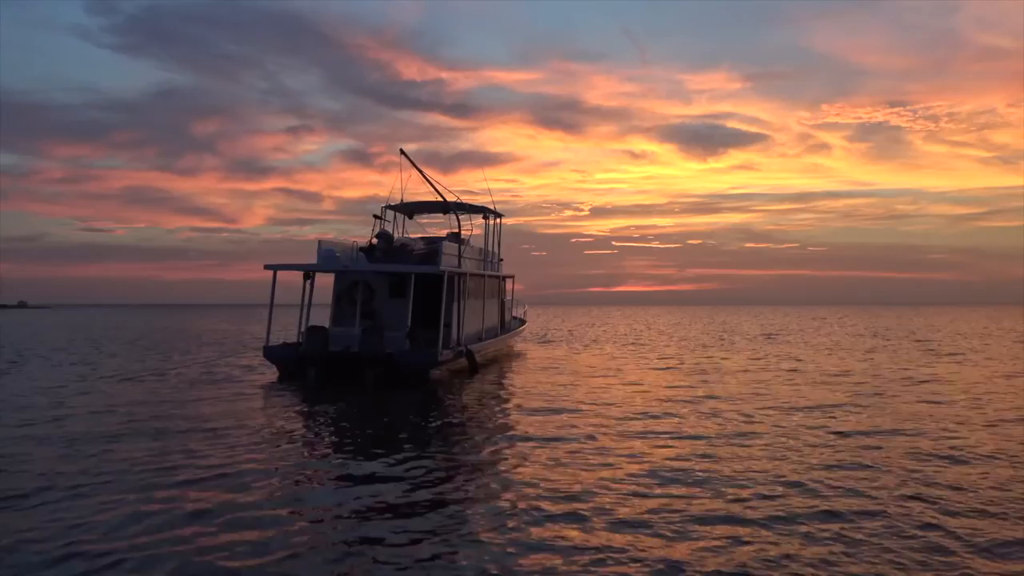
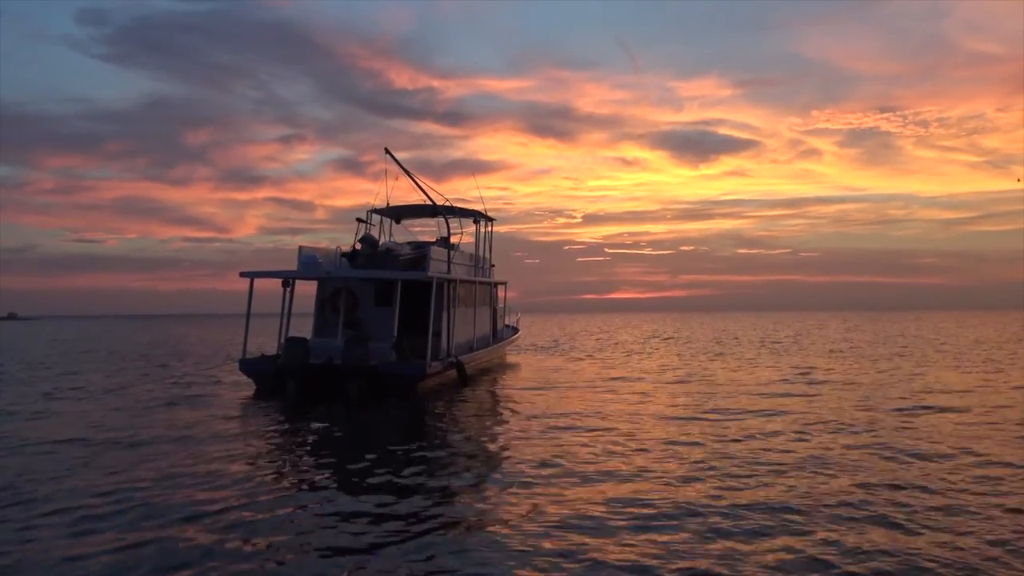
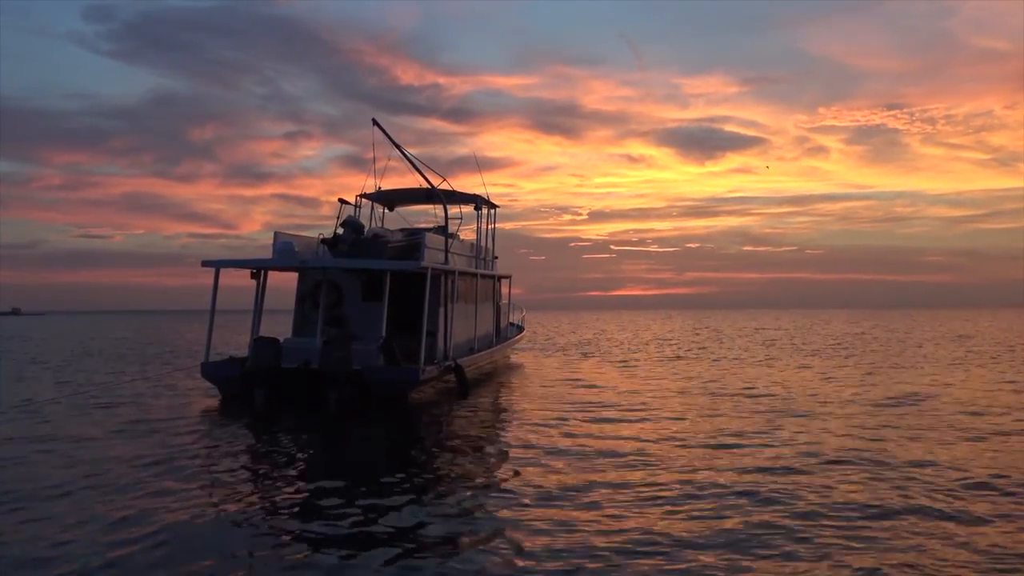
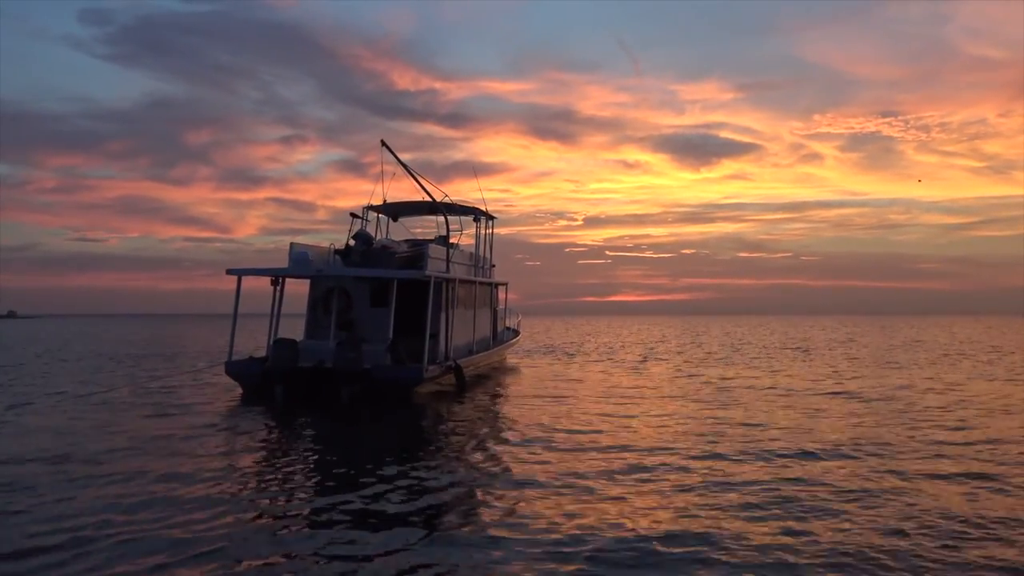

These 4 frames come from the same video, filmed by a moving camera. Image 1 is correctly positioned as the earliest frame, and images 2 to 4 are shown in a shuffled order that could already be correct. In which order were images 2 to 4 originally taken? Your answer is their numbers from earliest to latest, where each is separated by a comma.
2, 4, 3
